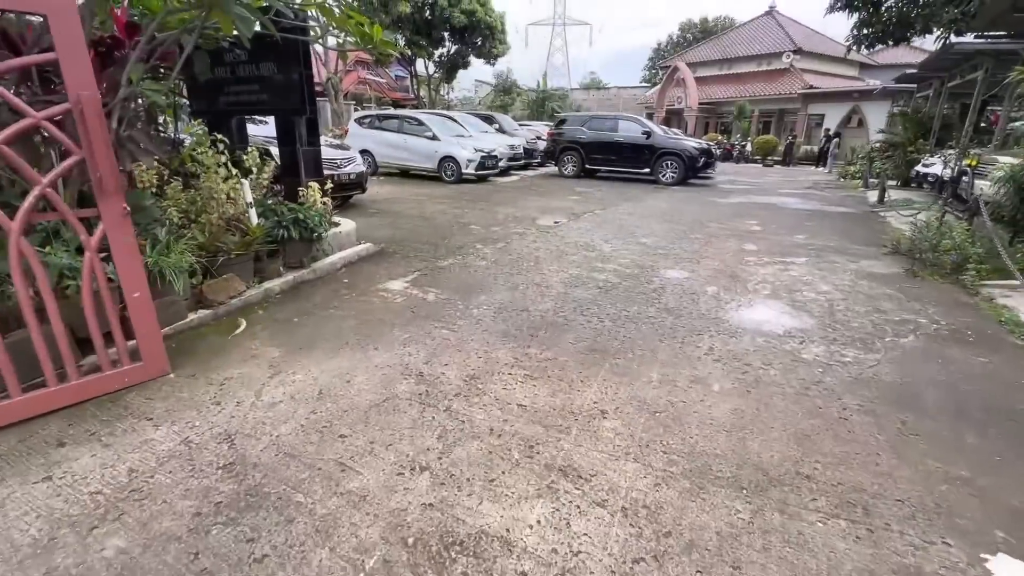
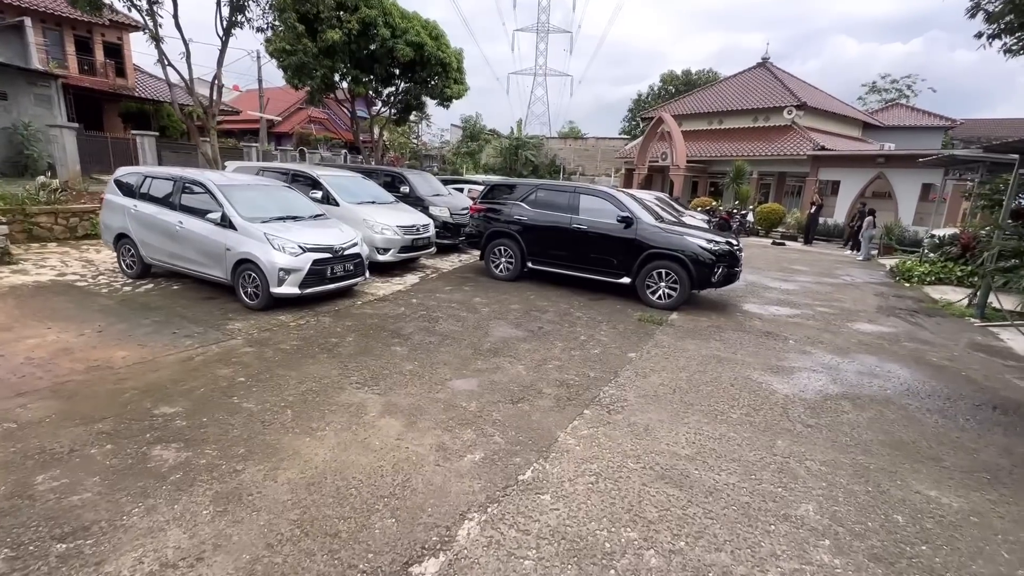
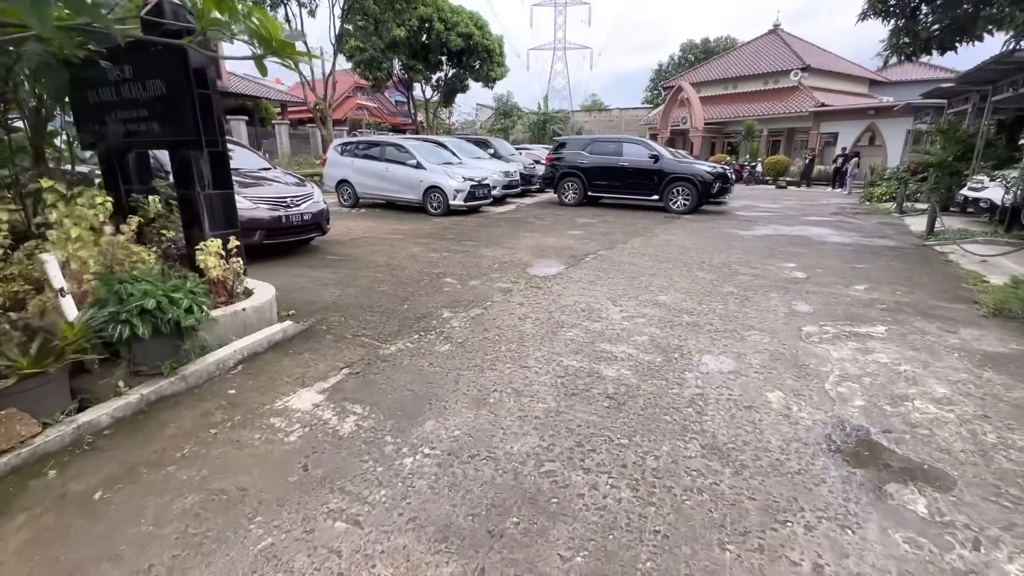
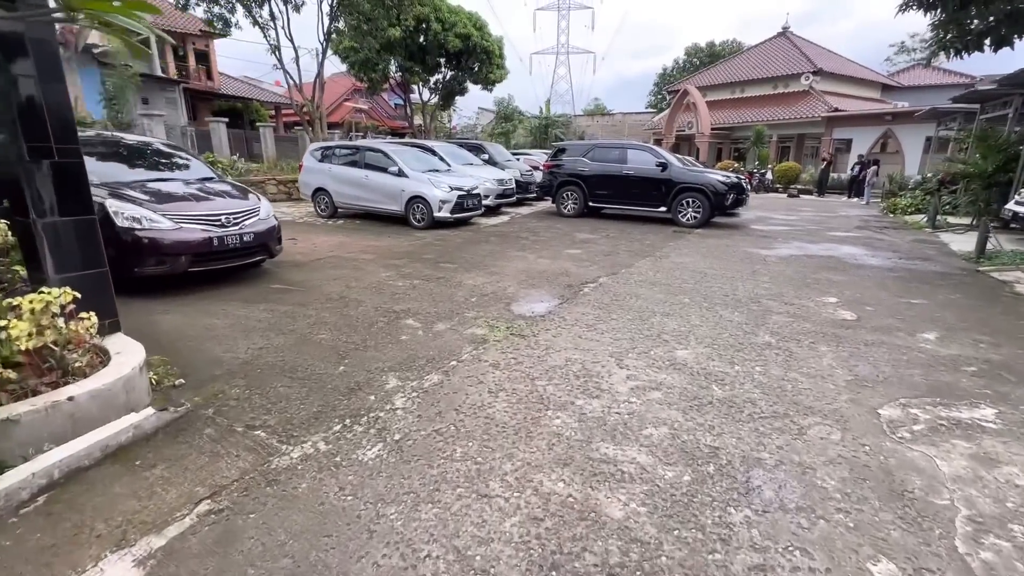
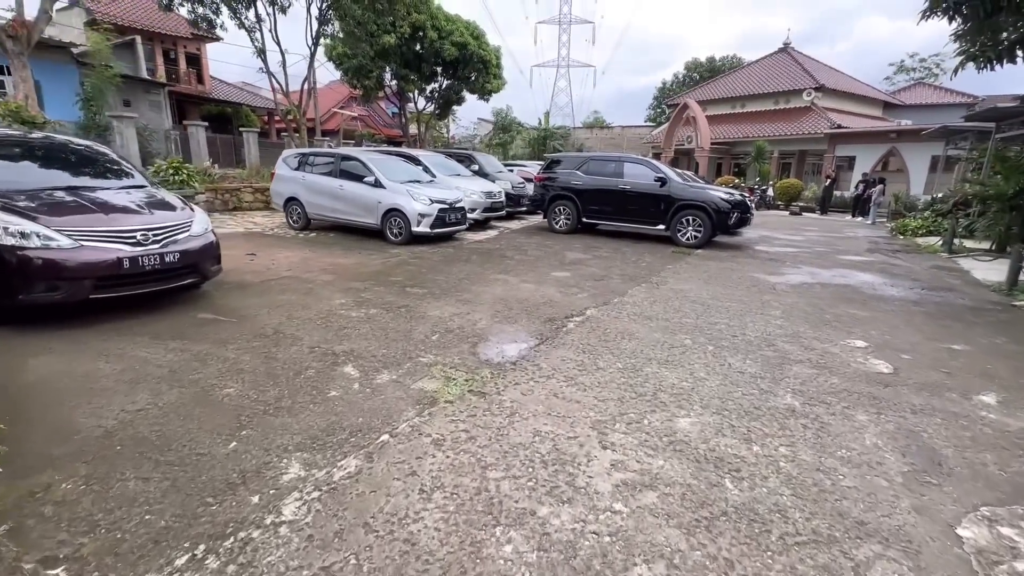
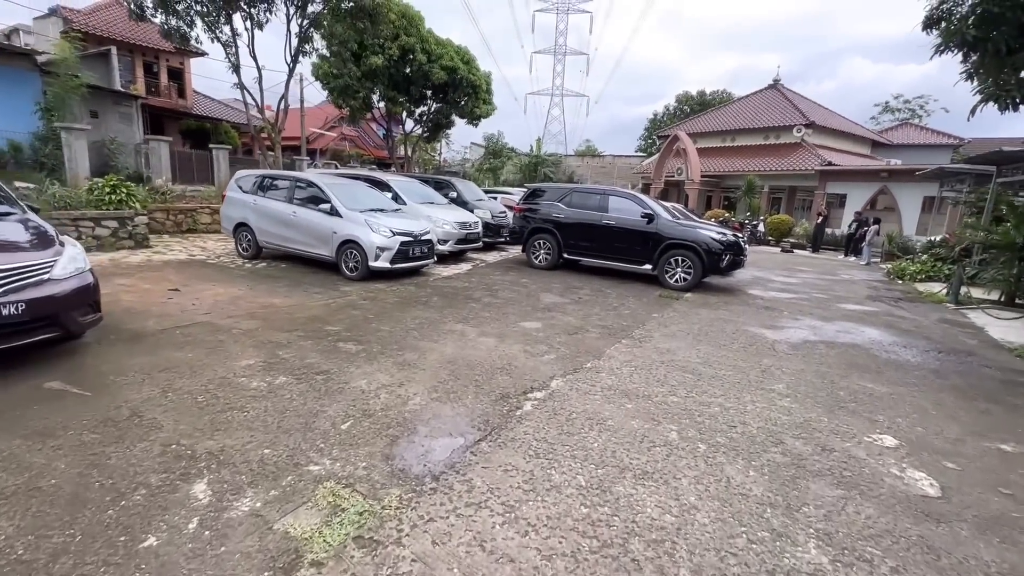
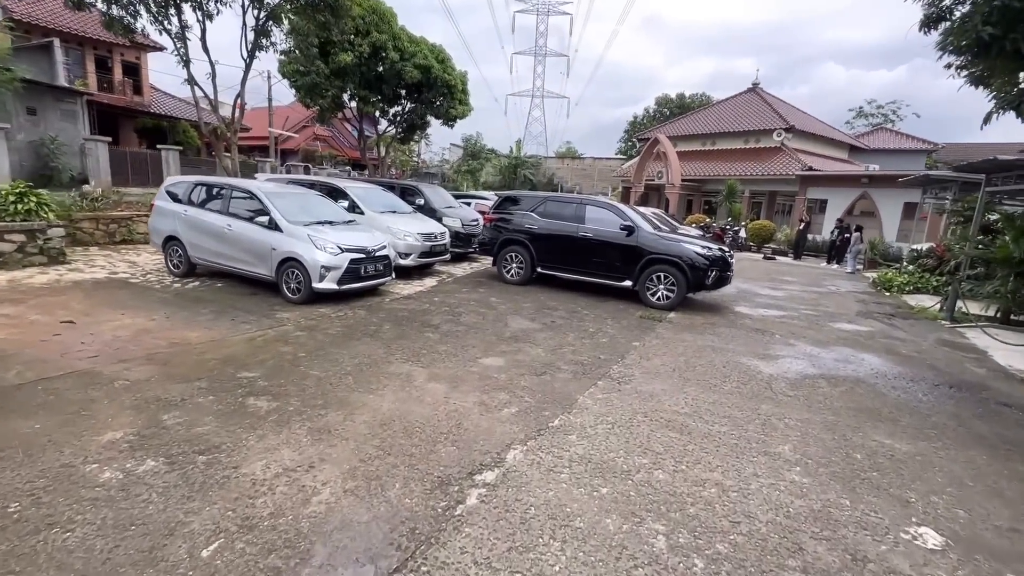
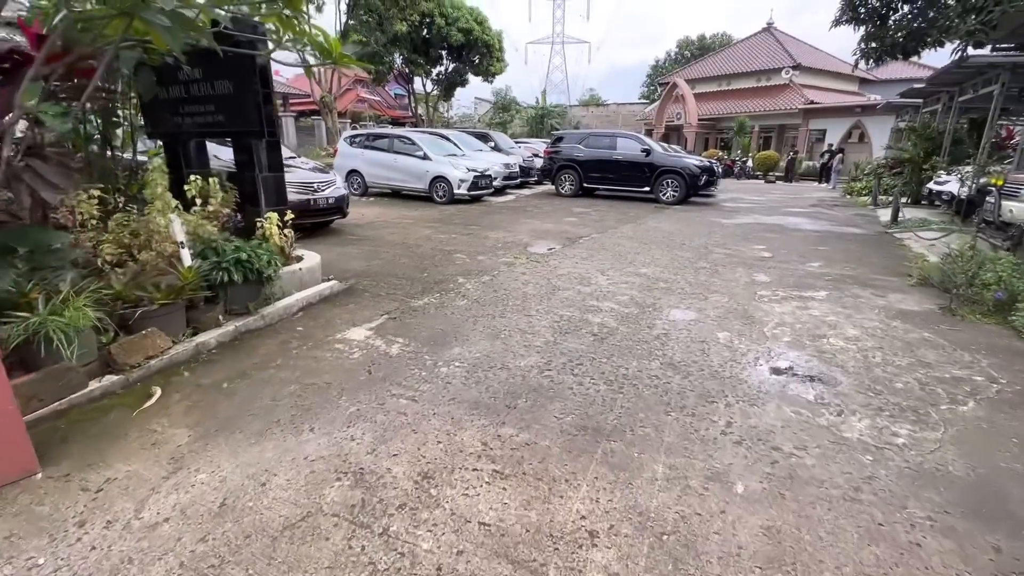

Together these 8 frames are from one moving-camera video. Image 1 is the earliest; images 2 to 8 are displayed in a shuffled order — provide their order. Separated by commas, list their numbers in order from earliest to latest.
8, 3, 4, 5, 6, 7, 2
